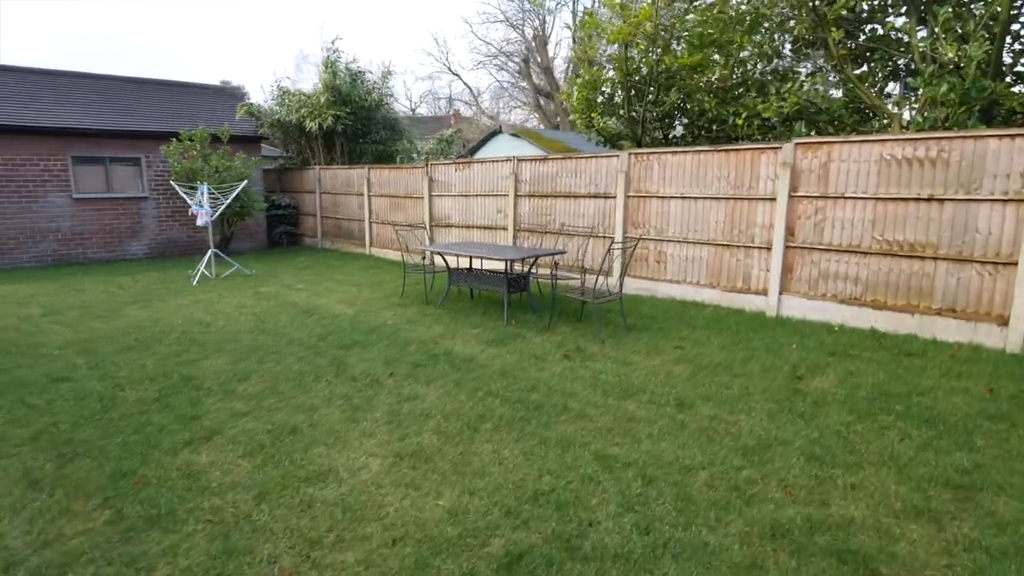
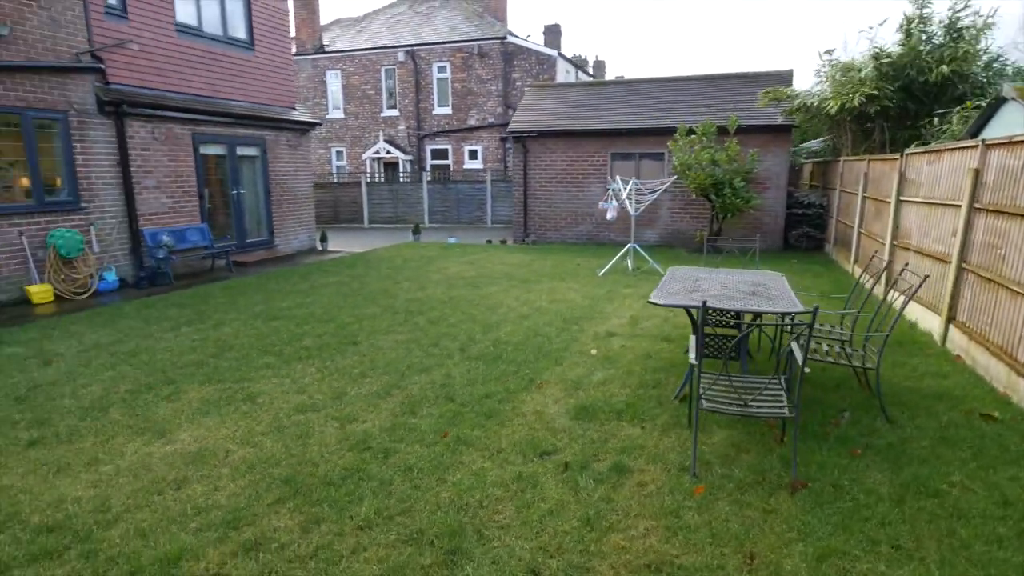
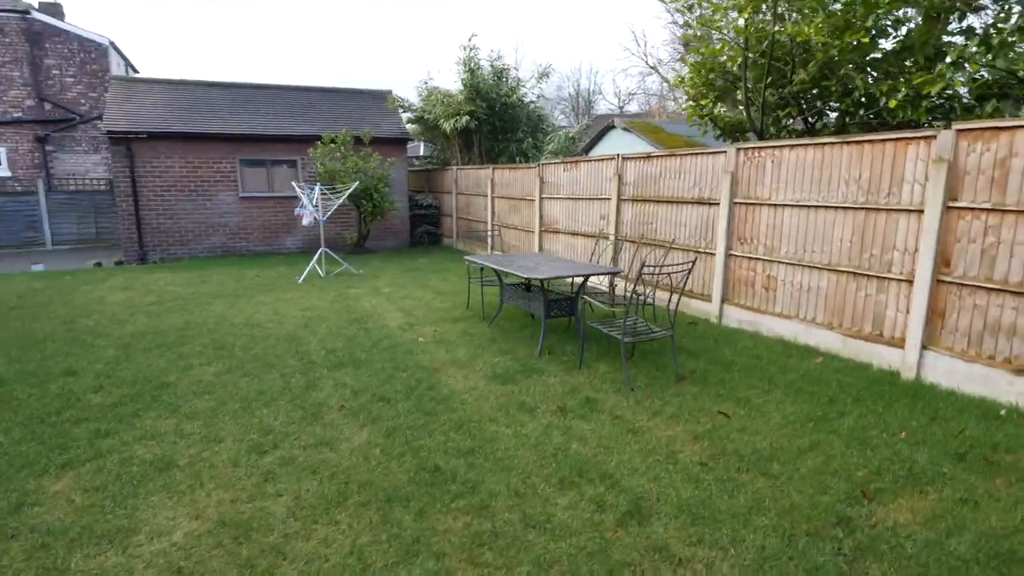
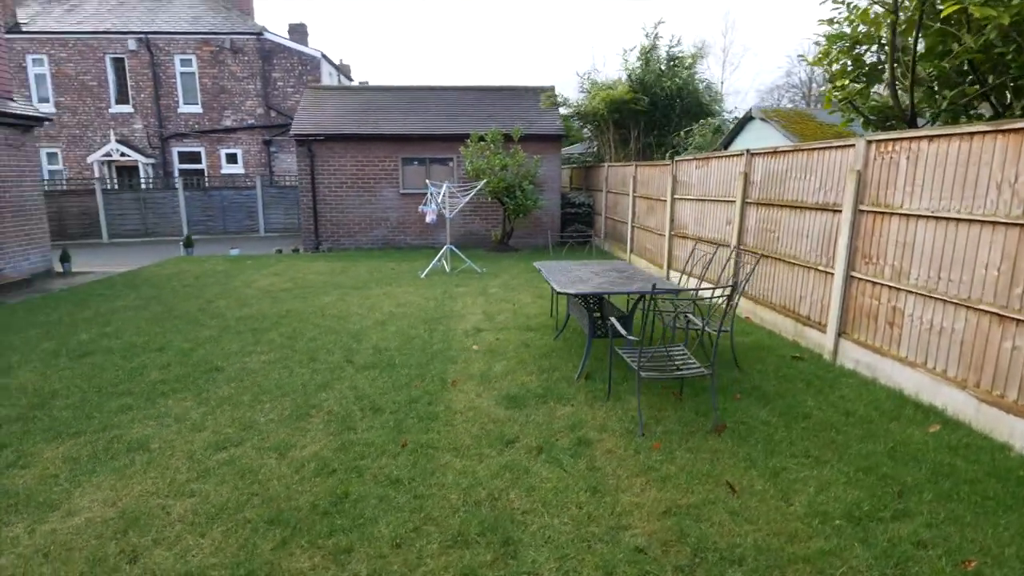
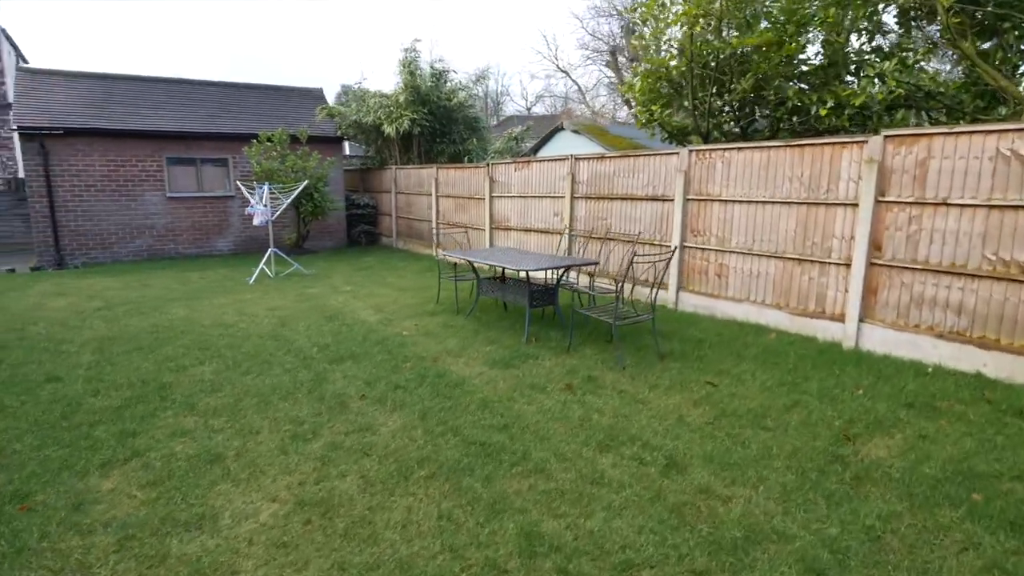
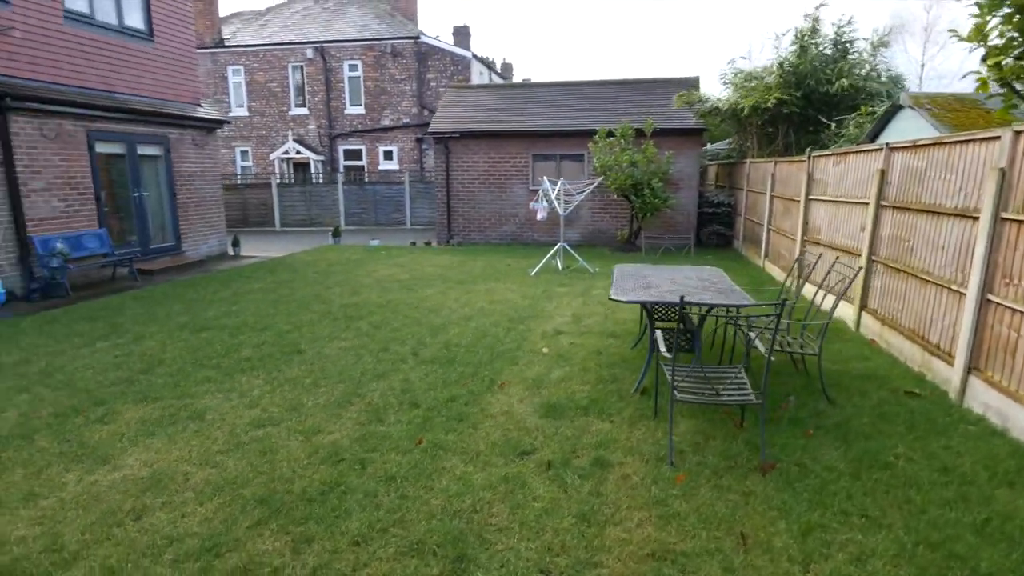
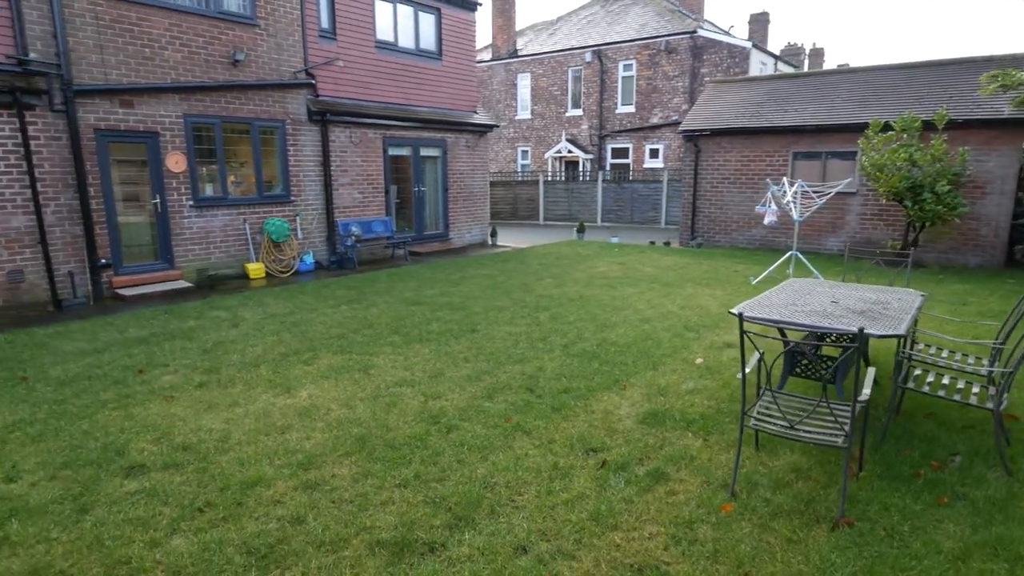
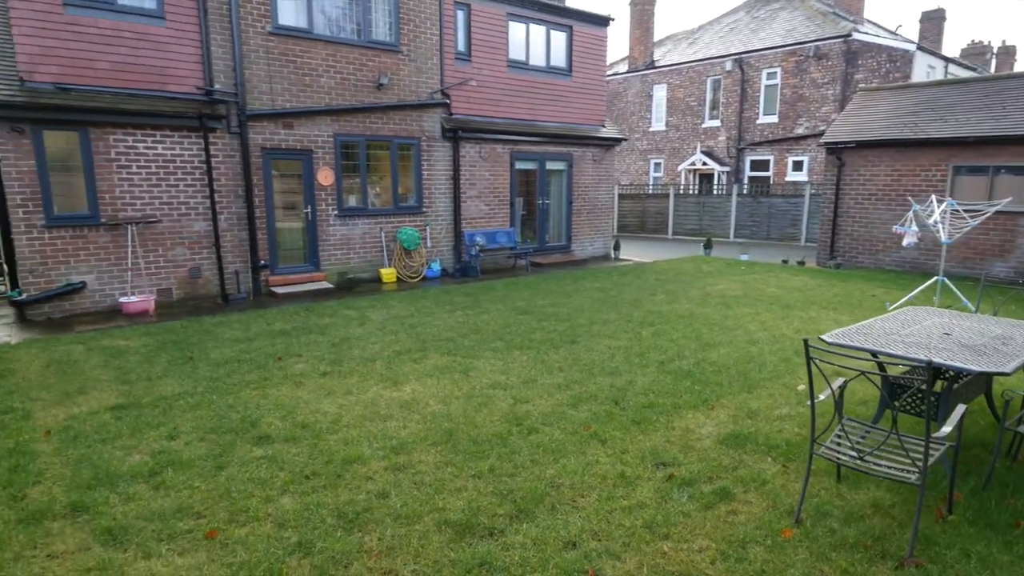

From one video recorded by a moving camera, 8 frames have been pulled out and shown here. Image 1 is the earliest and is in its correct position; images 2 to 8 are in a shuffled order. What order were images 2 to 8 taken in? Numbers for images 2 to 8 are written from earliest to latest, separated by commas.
5, 3, 4, 6, 2, 7, 8
